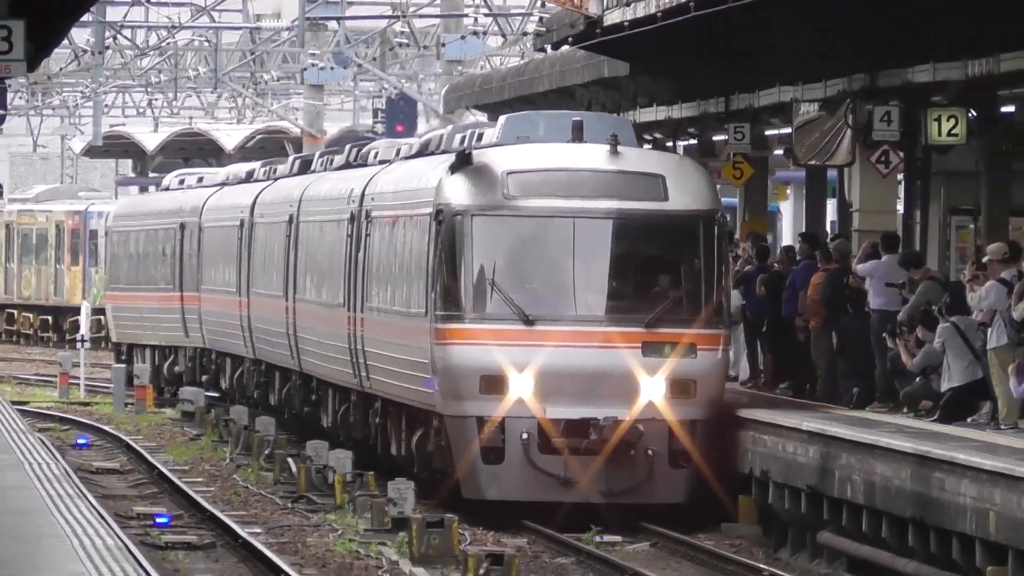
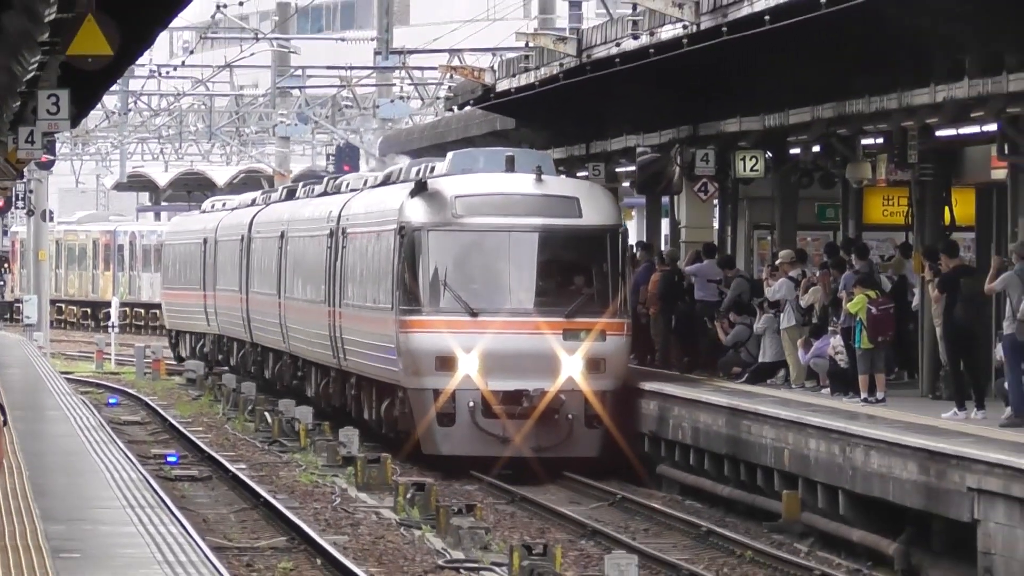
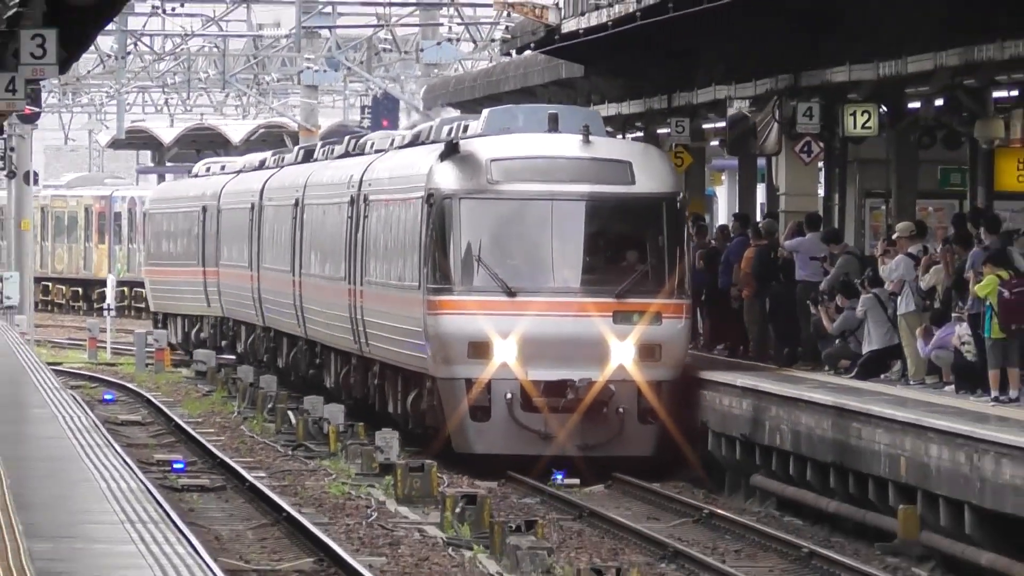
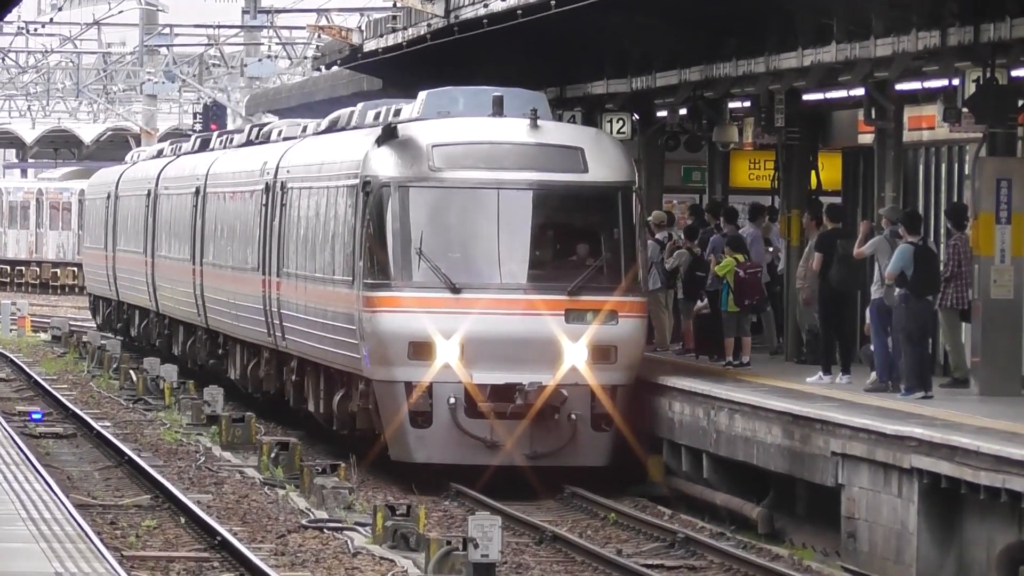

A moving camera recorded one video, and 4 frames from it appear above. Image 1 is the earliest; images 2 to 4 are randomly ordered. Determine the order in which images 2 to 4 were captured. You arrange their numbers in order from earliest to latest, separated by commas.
3, 2, 4
